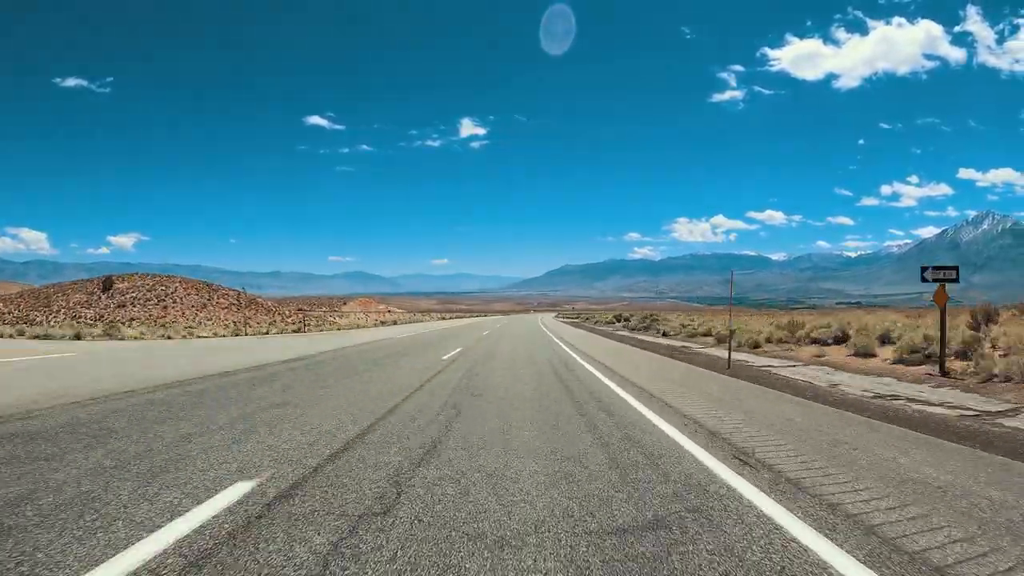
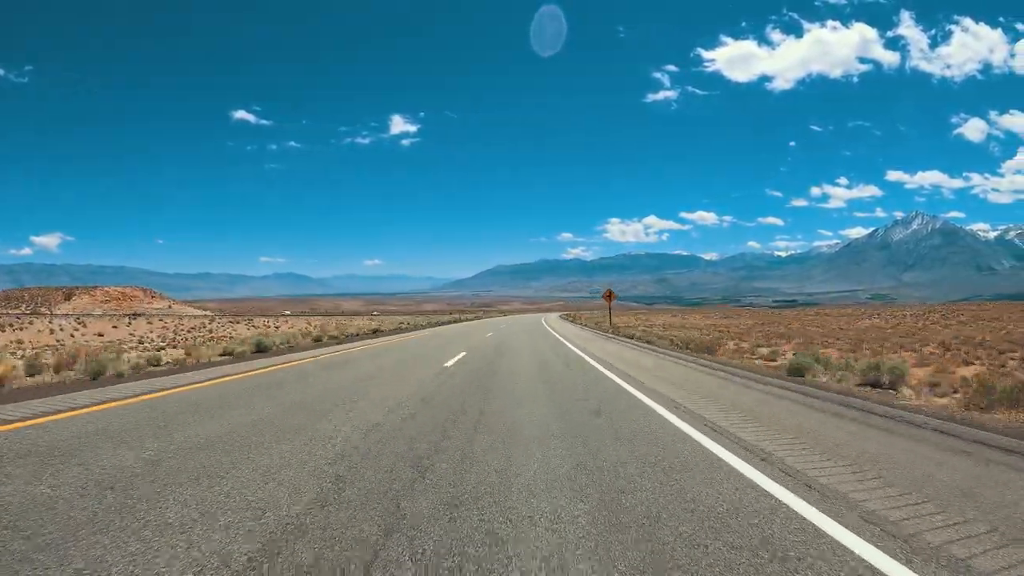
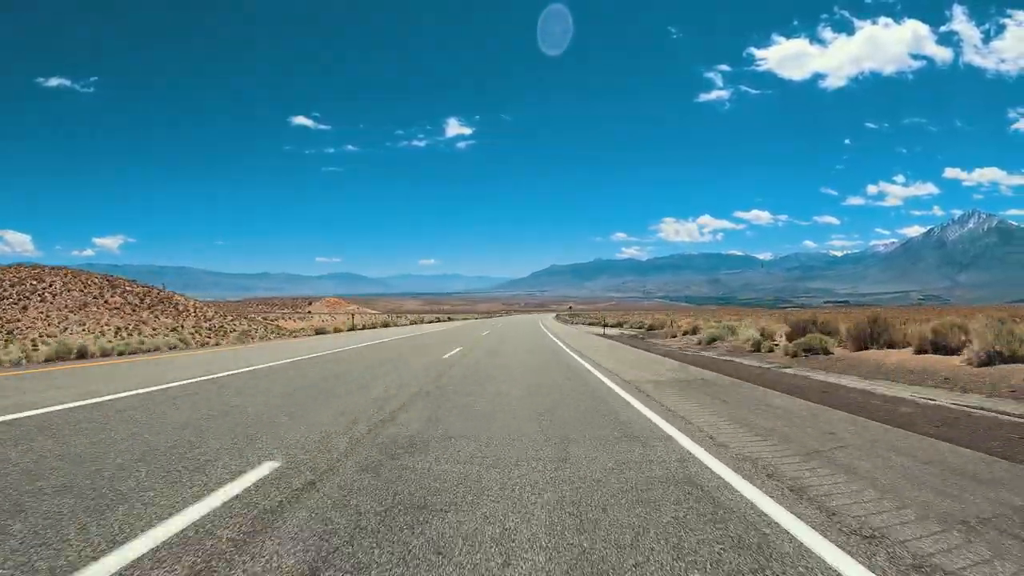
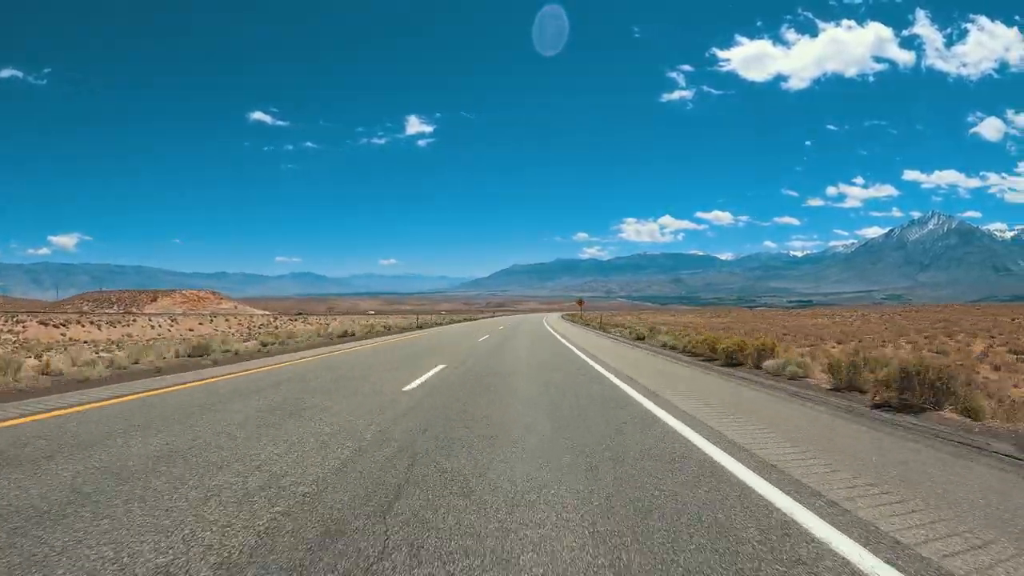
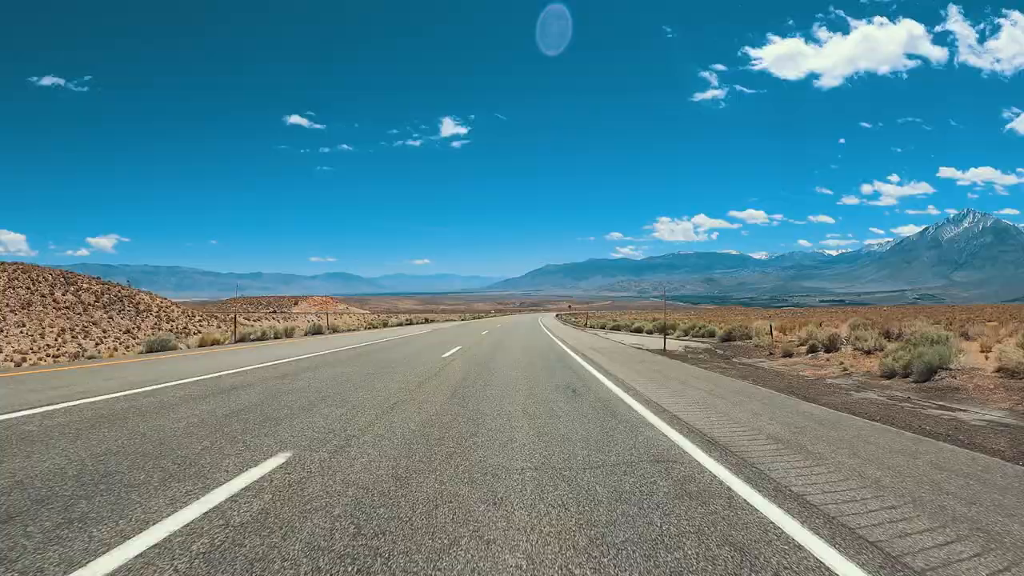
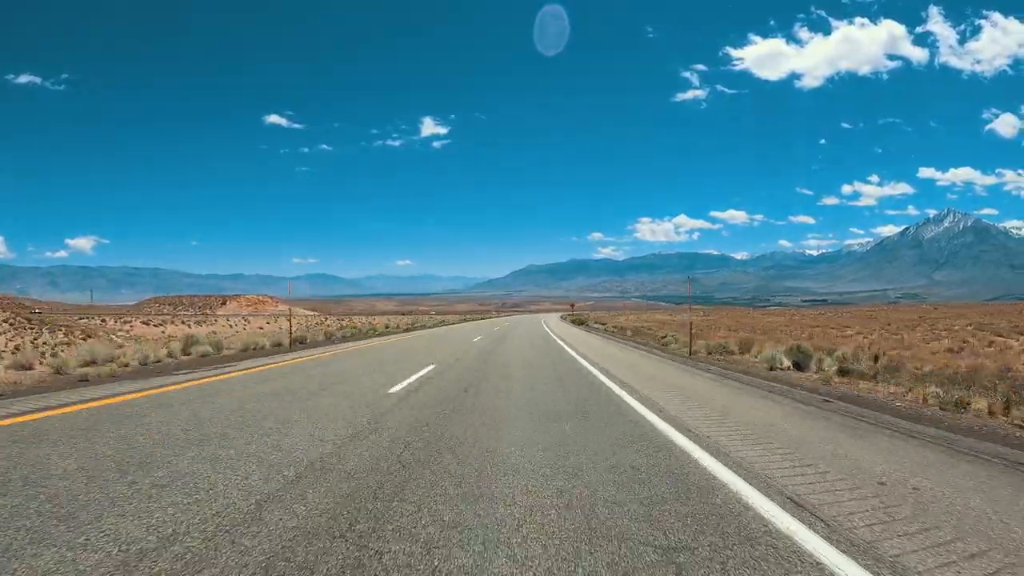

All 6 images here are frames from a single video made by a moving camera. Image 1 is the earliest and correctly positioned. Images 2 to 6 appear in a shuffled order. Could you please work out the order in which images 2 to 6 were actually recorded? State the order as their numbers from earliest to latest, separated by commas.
3, 5, 6, 4, 2
